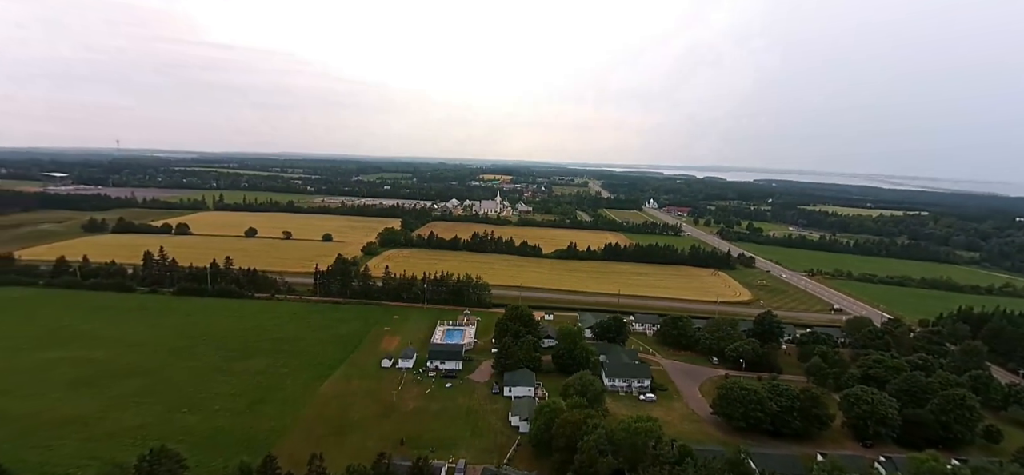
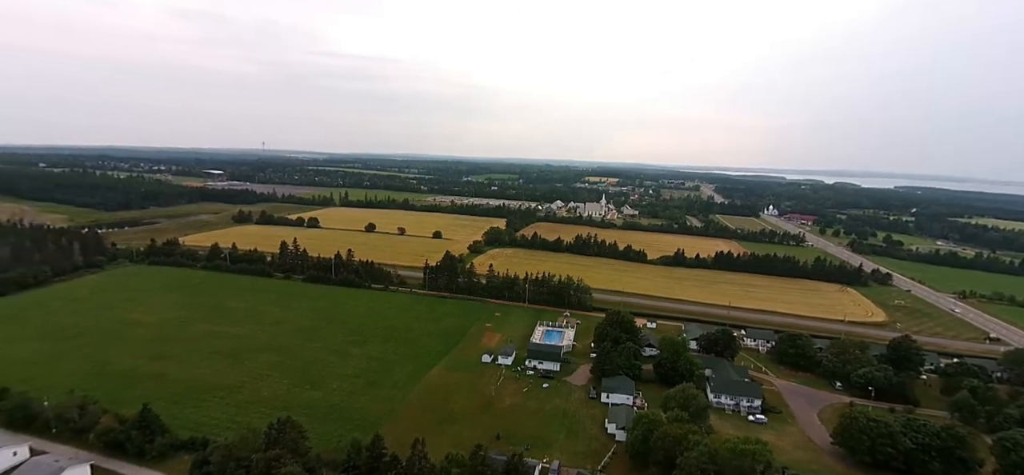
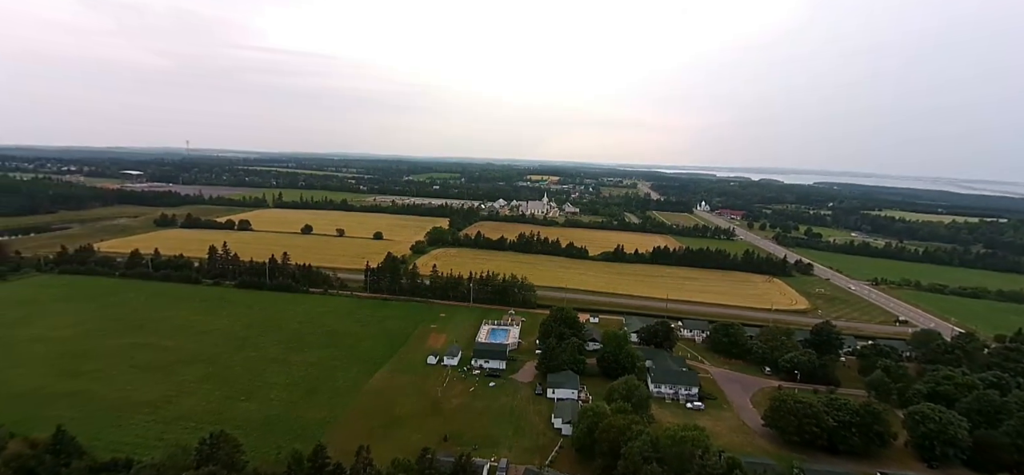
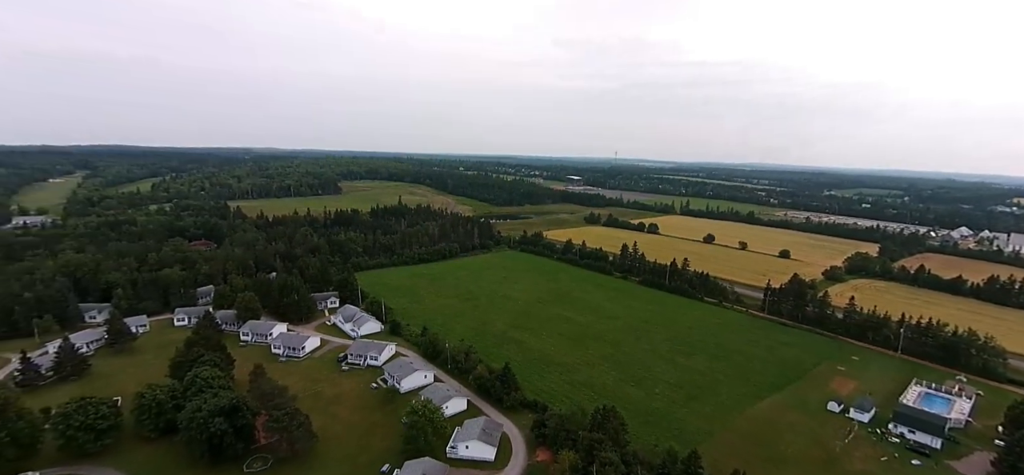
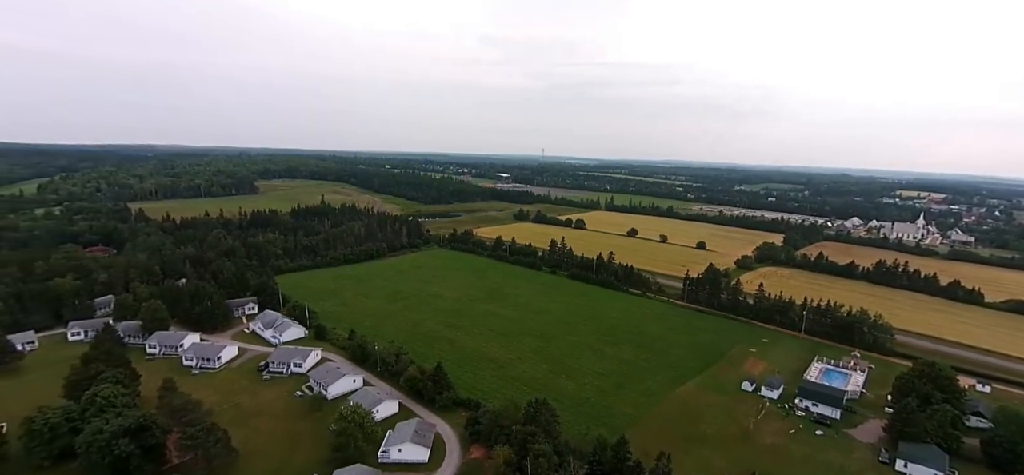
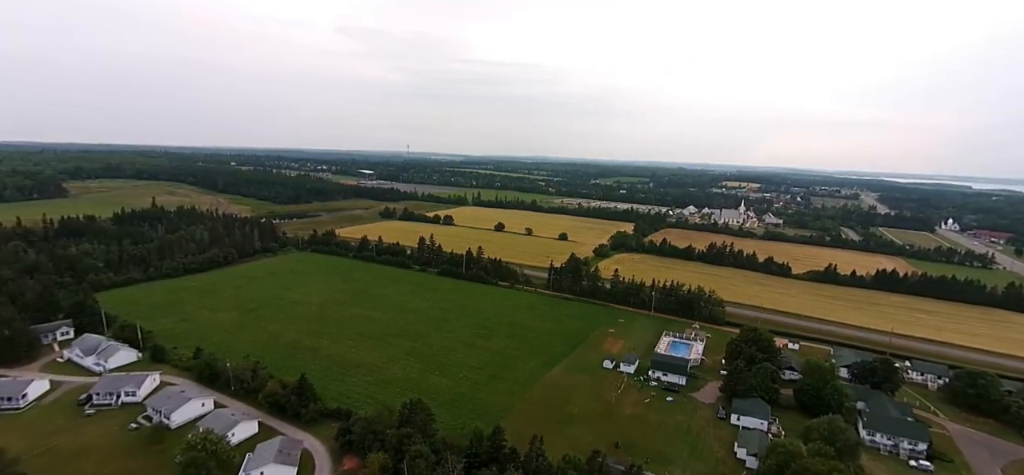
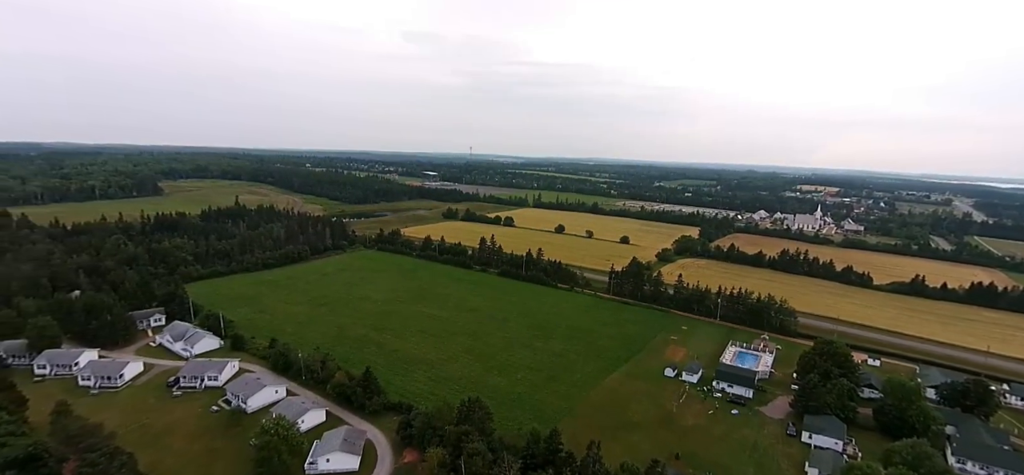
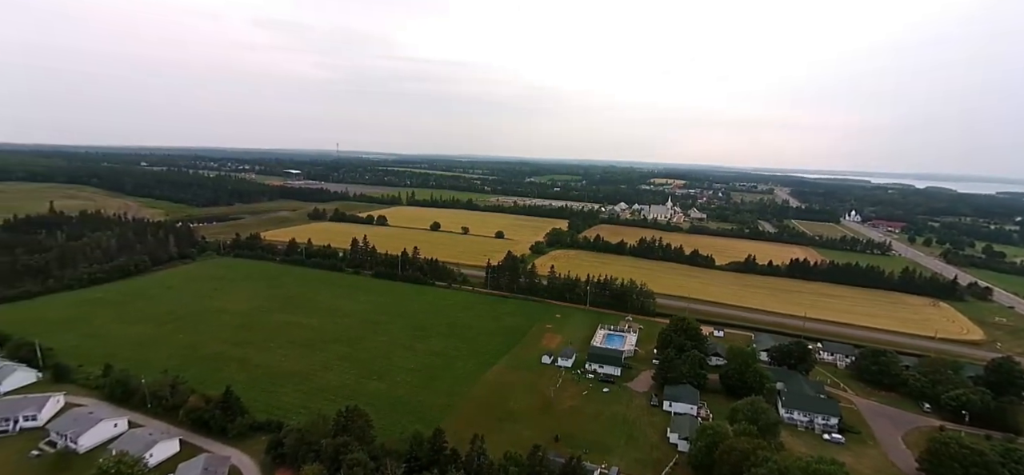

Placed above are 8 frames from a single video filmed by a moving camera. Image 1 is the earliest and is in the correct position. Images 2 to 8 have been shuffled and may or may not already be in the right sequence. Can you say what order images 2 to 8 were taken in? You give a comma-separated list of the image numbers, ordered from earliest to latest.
3, 2, 8, 6, 7, 5, 4
